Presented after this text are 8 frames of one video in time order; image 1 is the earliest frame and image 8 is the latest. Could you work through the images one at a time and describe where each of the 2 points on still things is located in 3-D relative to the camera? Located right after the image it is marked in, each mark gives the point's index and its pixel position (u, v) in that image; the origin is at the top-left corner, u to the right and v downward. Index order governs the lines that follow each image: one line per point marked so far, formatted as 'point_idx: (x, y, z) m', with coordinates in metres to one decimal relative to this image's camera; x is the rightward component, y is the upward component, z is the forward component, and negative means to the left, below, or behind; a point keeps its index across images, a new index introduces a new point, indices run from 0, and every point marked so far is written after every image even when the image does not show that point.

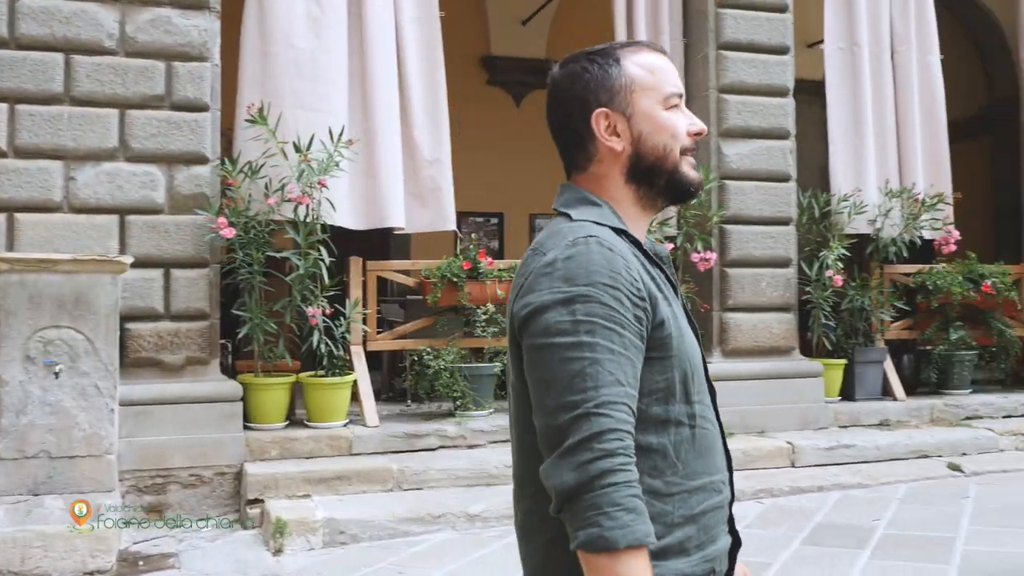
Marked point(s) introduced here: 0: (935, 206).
0: (+2.9, +0.5, +5.9) m
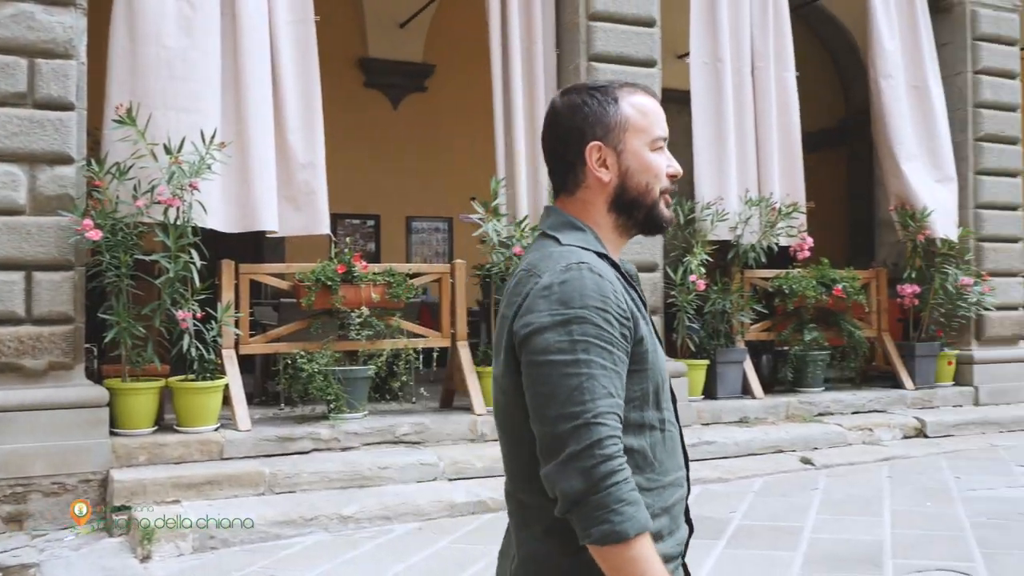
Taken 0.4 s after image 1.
0: (+1.9, +0.5, +6.1) m
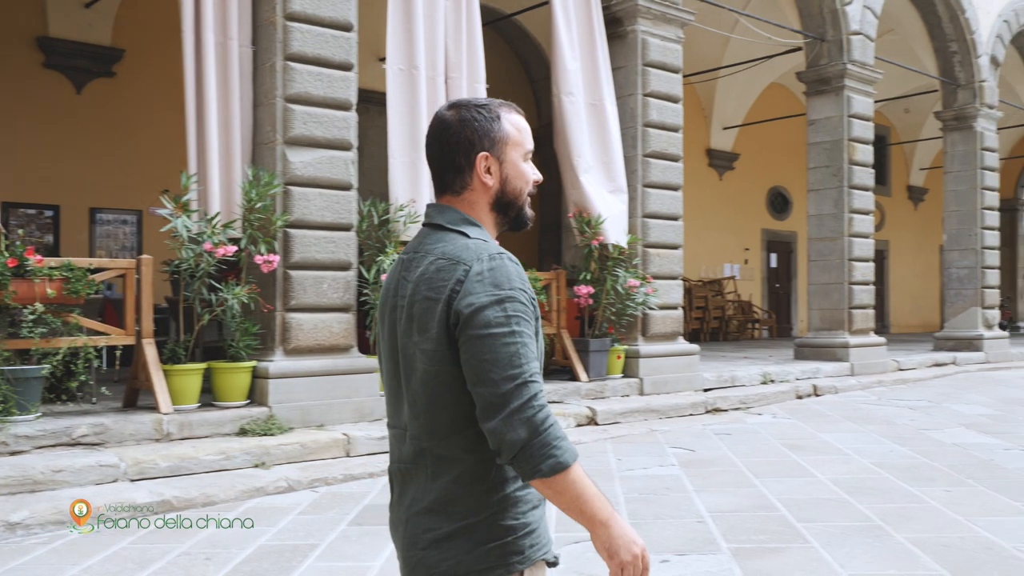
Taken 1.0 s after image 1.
0: (-0.3, +0.5, +6.5) m
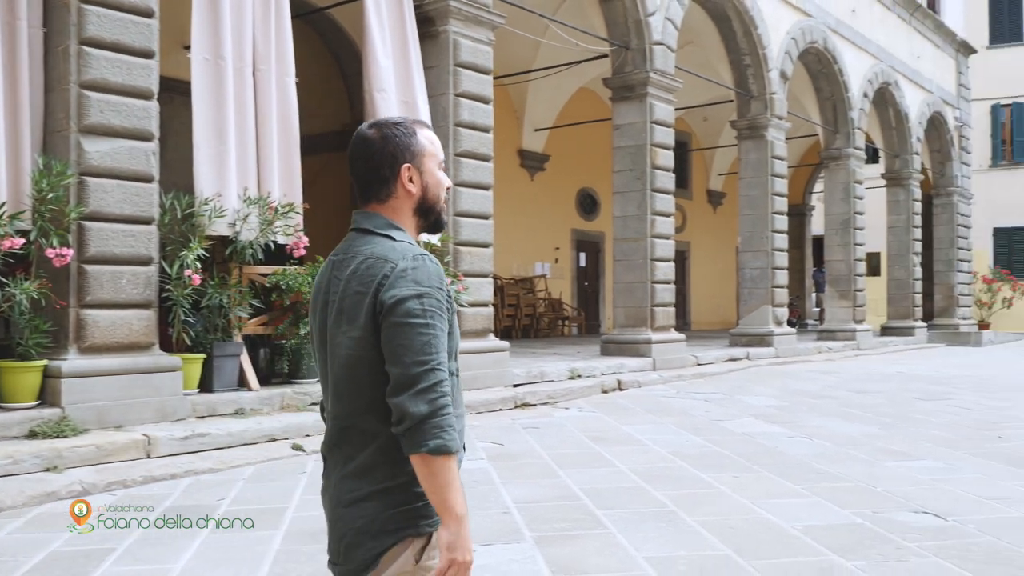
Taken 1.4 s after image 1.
0: (-1.6, +0.5, +6.5) m
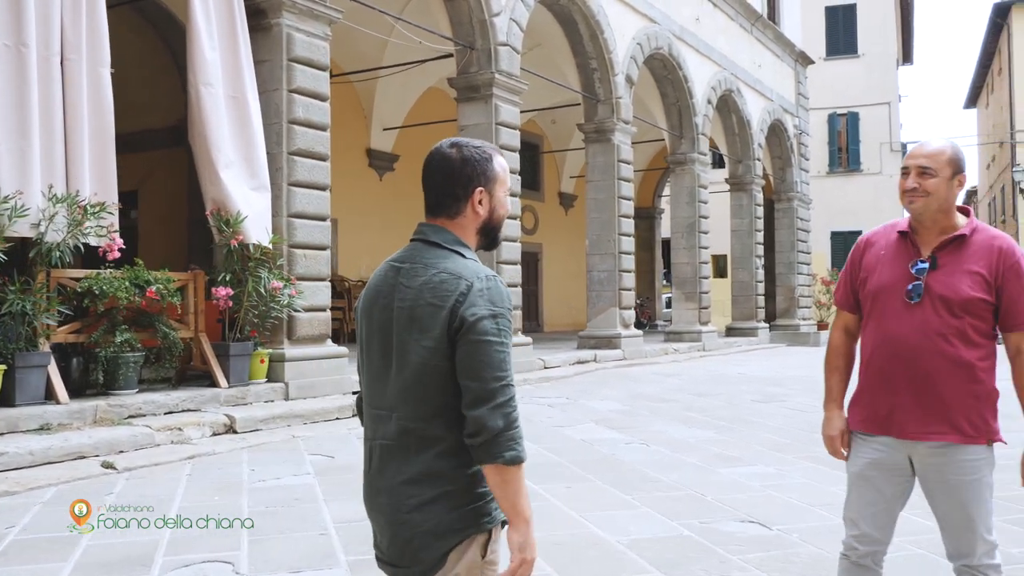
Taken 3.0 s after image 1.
0: (-2.8, +0.5, +6.0) m
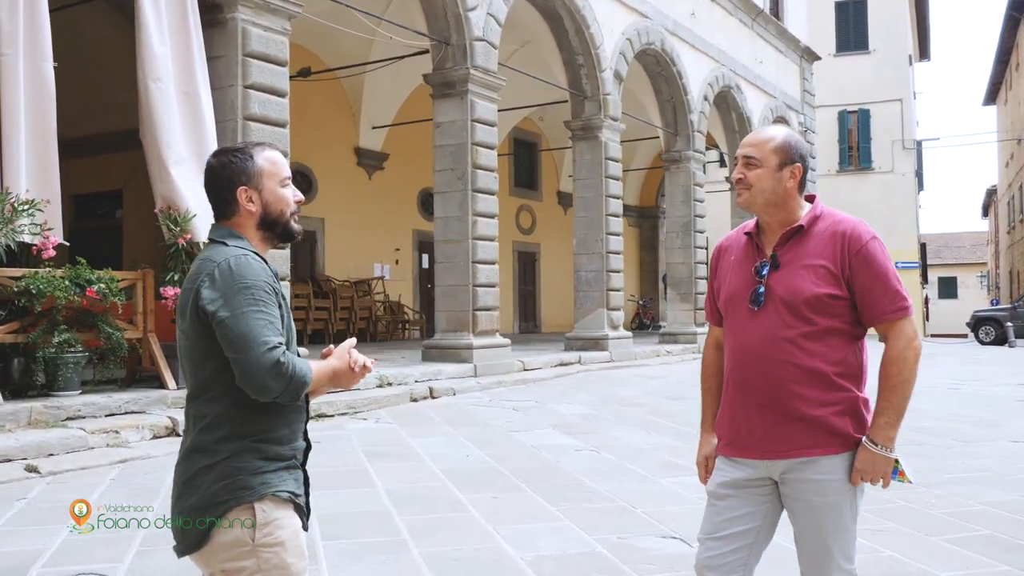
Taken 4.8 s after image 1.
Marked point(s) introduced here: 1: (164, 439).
0: (-3.2, +0.5, +5.9) m
1: (-2.4, -1.1, +6.3) m
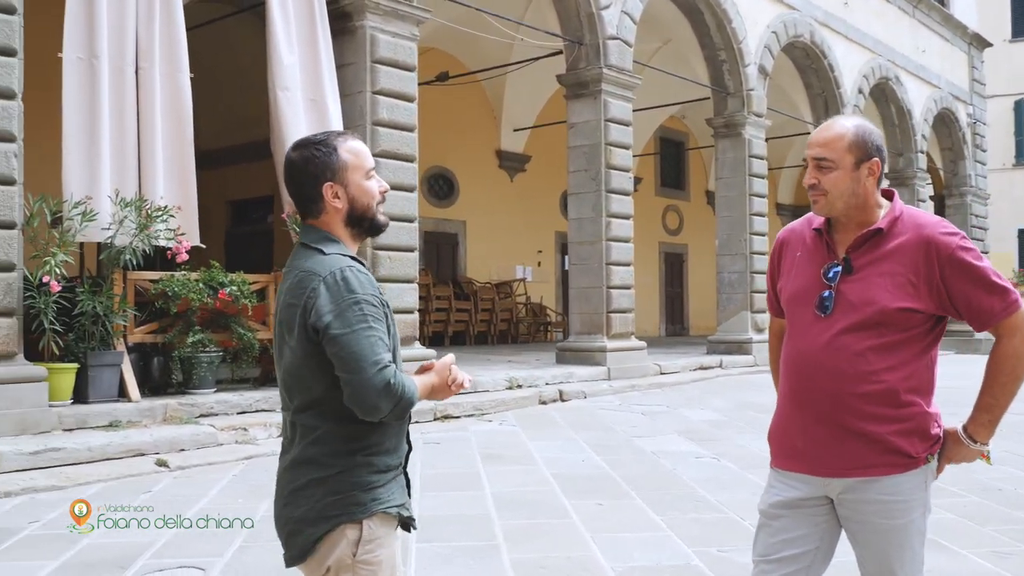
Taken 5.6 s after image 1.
0: (-2.4, +0.5, +6.3) m
1: (-1.6, -1.1, +6.5) m
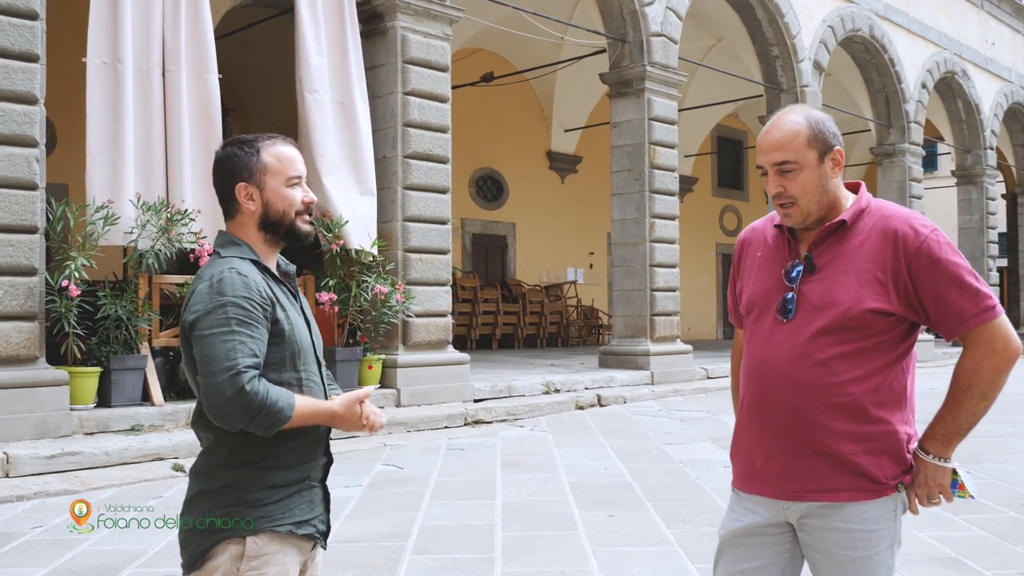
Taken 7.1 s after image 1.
0: (-2.2, +0.5, +6.3) m
1: (-1.4, -1.1, +6.5) m
